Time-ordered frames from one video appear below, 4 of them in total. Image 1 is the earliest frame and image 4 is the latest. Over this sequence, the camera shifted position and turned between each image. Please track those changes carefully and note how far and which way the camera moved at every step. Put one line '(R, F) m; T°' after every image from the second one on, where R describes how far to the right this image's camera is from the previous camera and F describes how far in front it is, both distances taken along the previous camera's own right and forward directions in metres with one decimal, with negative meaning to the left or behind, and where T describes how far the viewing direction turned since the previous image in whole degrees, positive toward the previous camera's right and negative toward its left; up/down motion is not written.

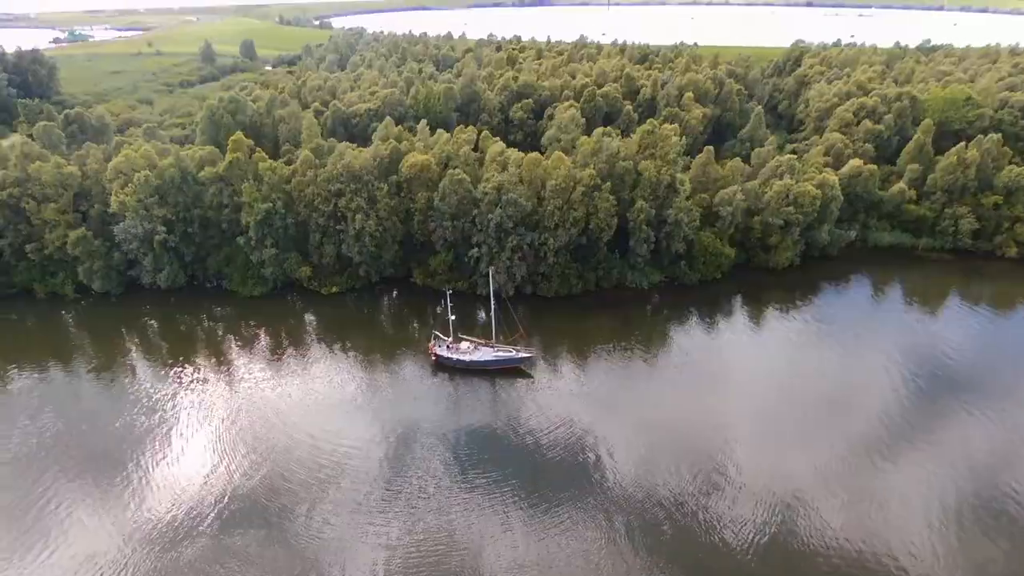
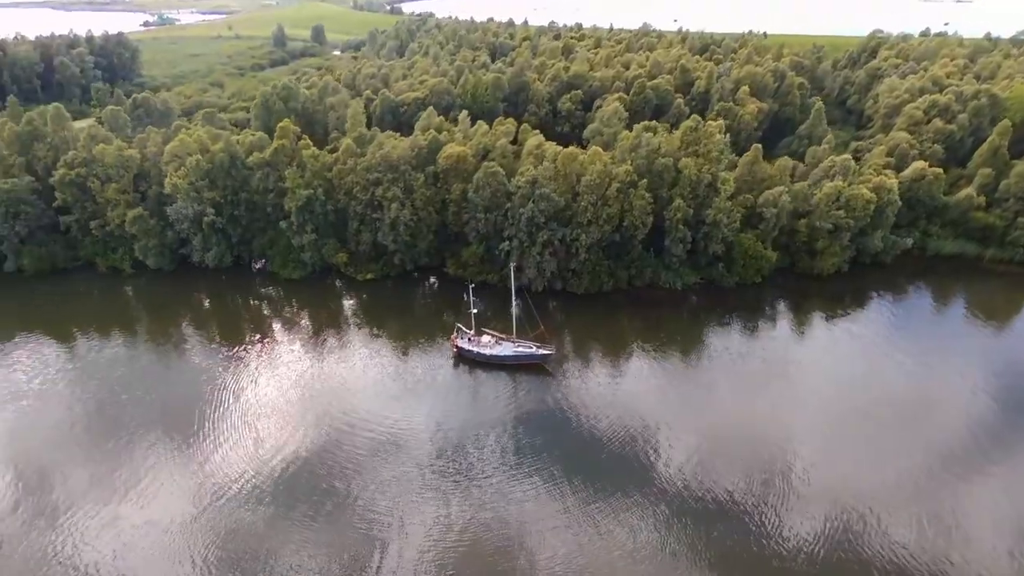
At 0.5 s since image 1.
(+3.8, +0.2) m; -6°
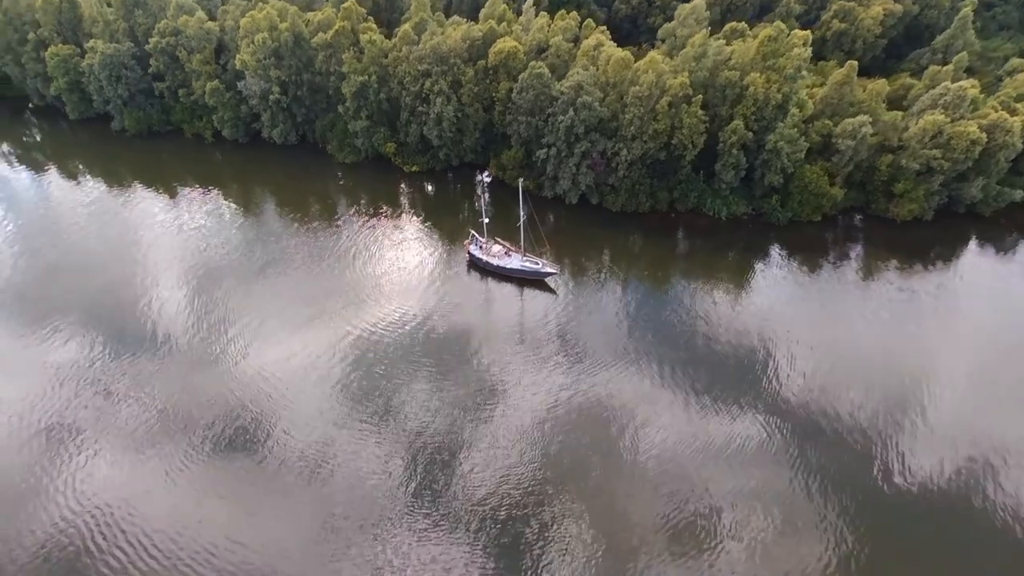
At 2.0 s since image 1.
(+11.4, +1.4) m; -11°
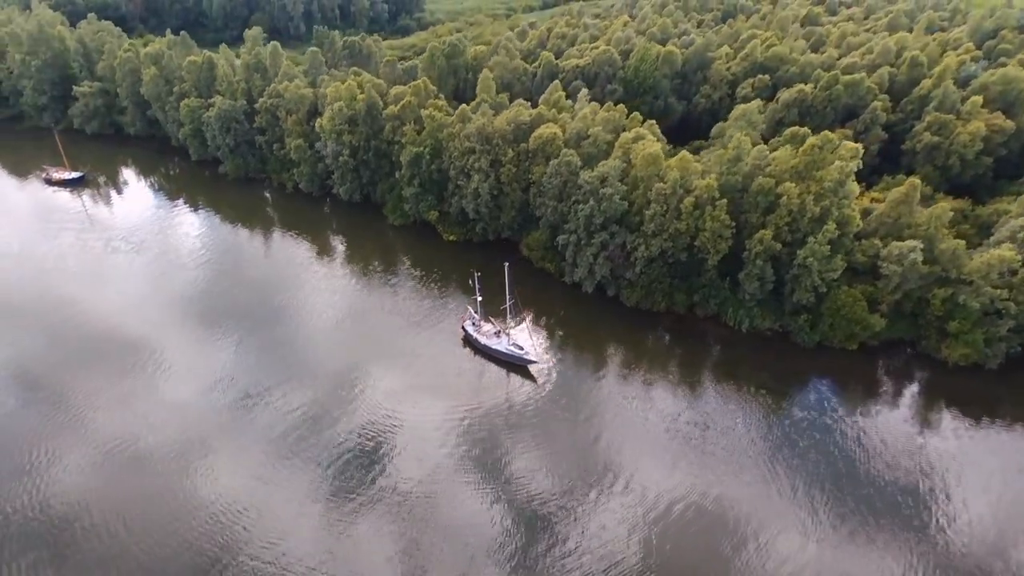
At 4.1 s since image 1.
(+14.0, +1.9) m; -12°
